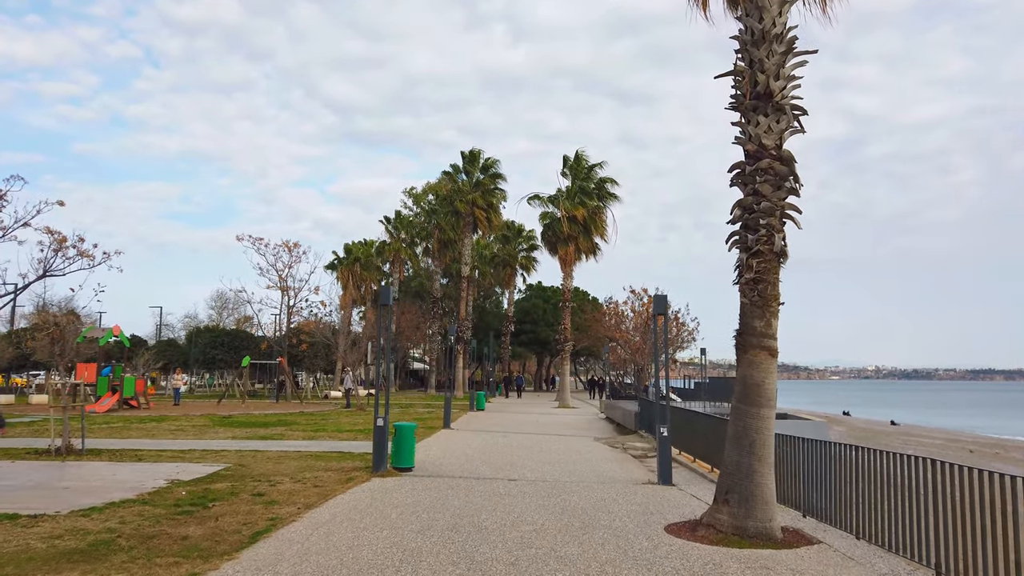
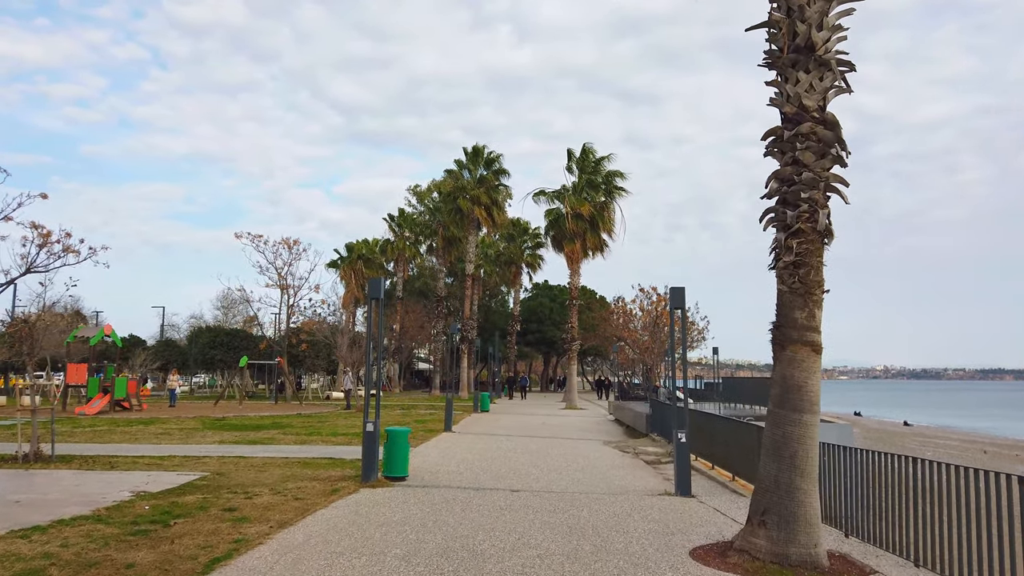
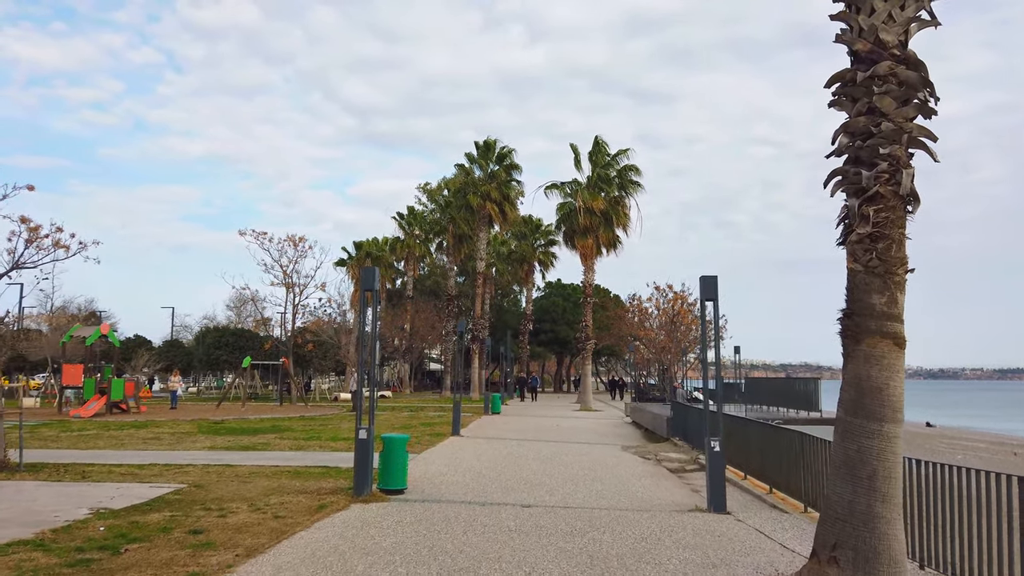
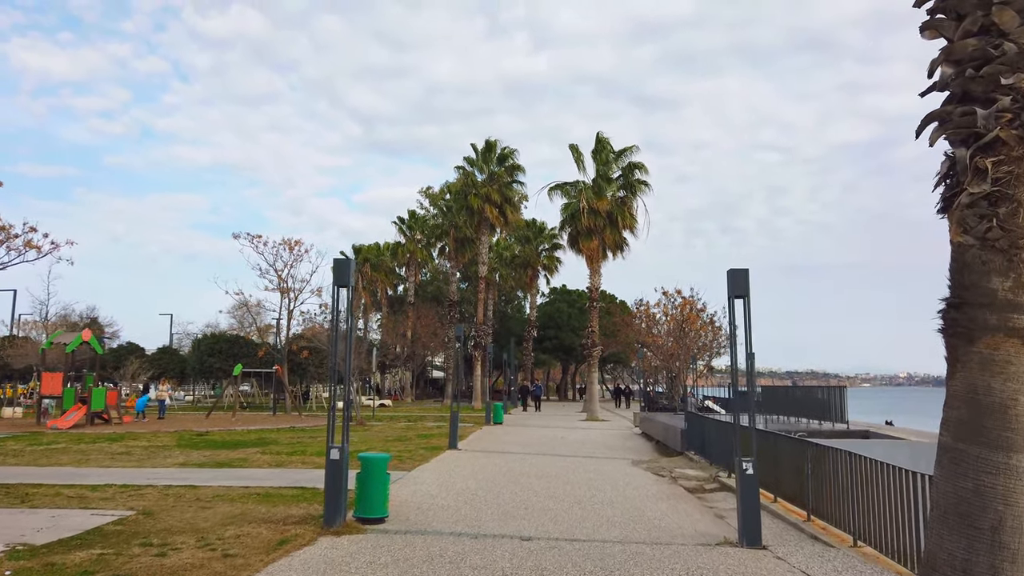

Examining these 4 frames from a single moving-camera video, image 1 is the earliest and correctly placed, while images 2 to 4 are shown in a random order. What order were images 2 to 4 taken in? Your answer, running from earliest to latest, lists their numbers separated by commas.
2, 3, 4
